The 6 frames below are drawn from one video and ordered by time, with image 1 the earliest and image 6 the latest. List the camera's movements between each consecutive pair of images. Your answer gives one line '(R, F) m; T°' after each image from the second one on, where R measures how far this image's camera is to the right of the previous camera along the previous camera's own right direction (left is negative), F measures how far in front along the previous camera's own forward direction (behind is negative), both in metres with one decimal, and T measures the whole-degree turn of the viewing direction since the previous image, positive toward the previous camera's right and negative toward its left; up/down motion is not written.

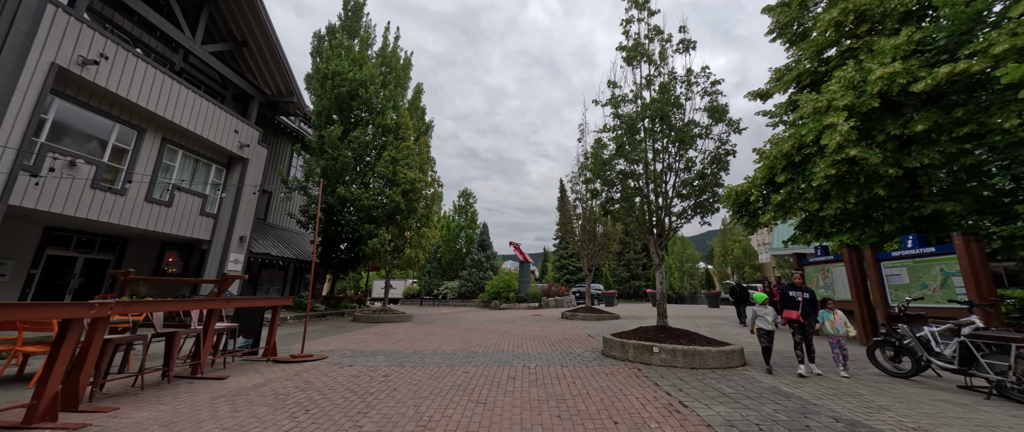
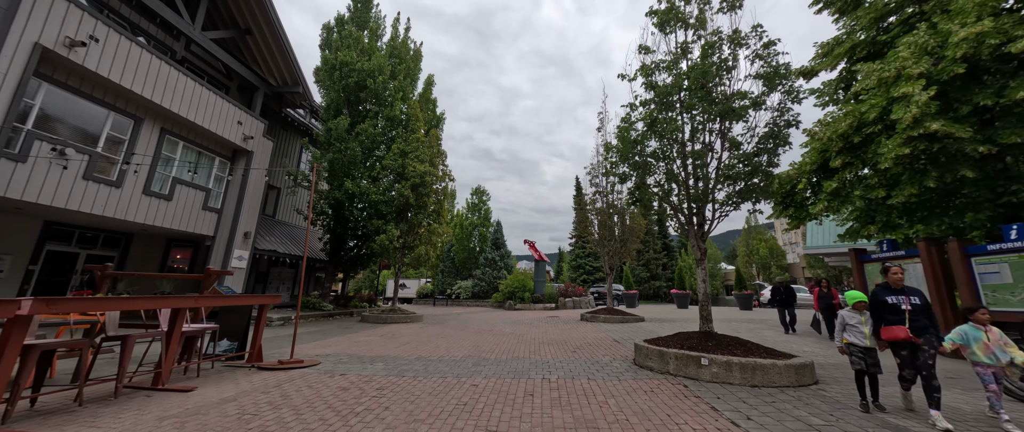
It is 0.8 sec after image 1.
(0.0, +0.9) m; -2°
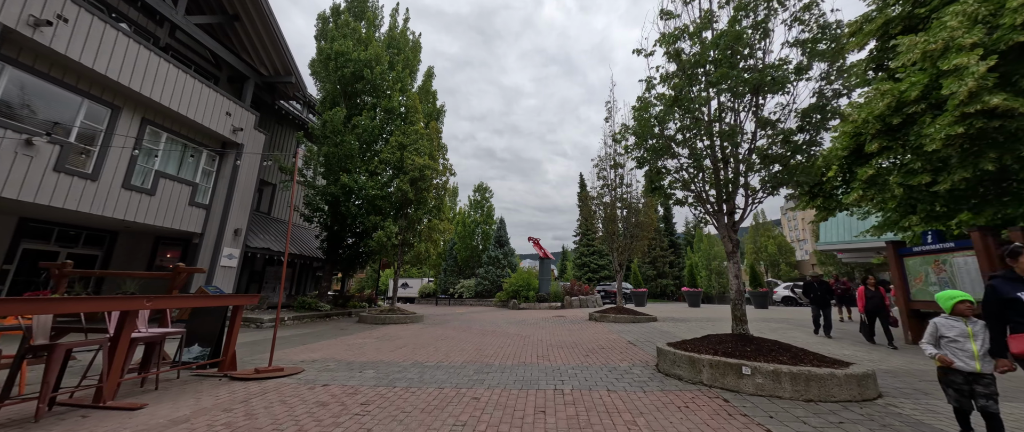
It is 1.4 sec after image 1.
(0.0, +0.7) m; -1°
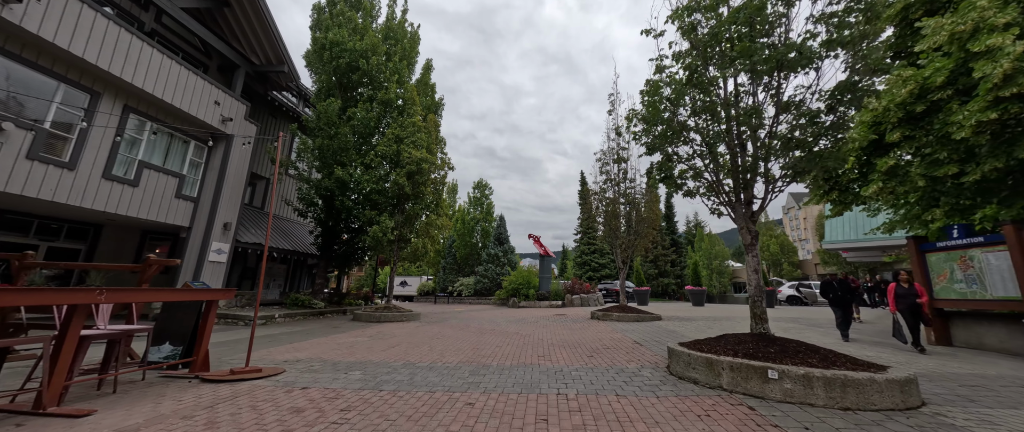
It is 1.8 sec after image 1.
(0.0, +0.4) m; 0°
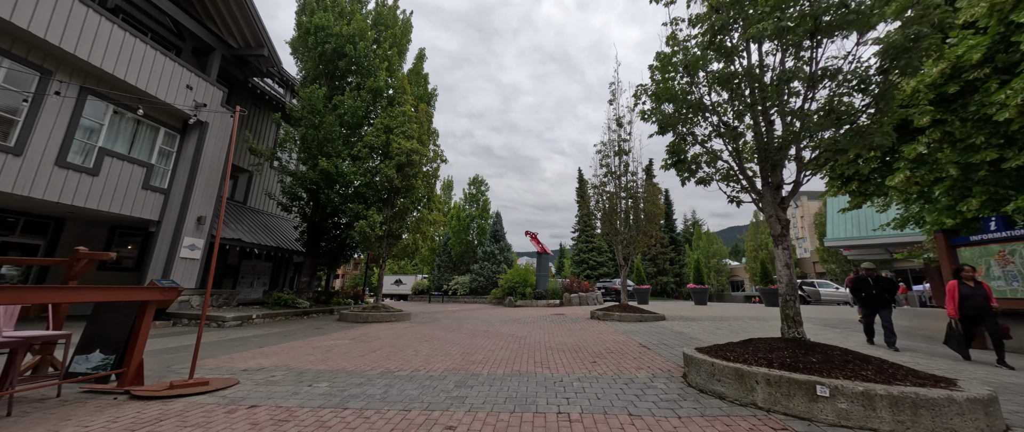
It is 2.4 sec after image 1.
(+0.1, +0.7) m; 0°
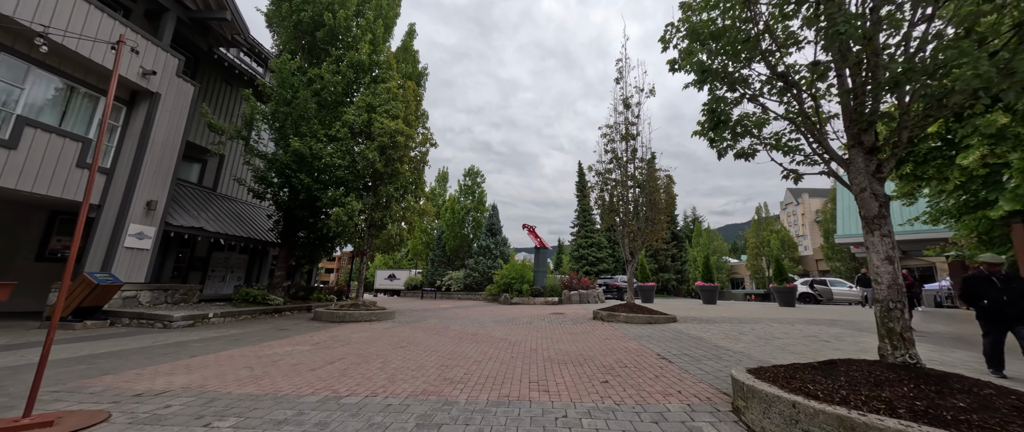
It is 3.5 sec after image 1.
(+0.1, +1.3) m; 0°
